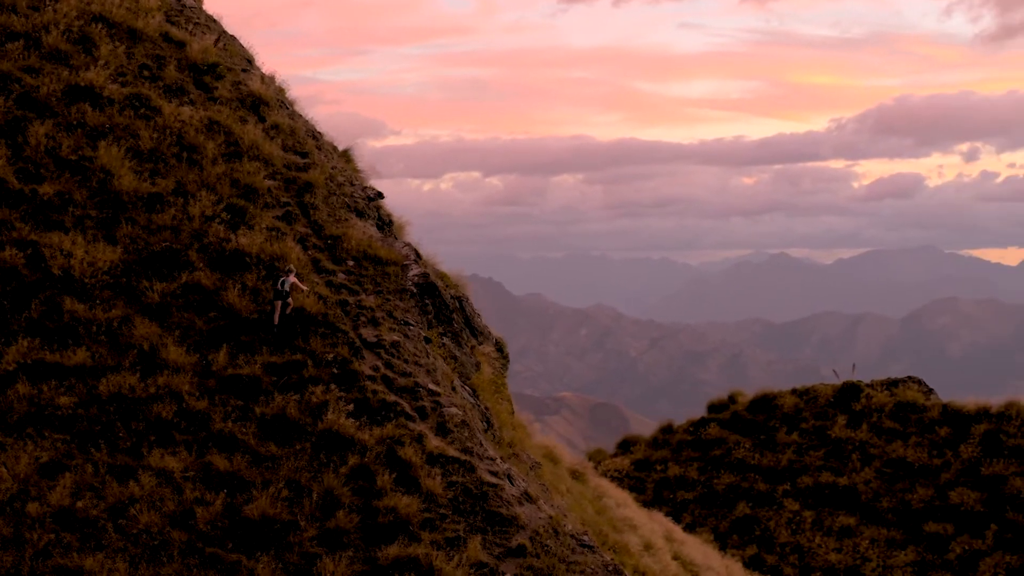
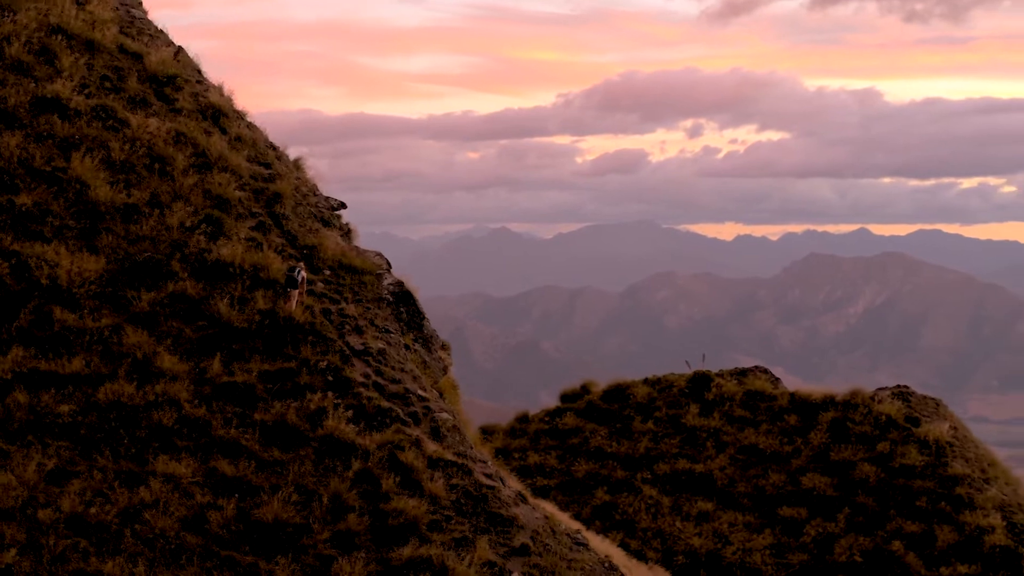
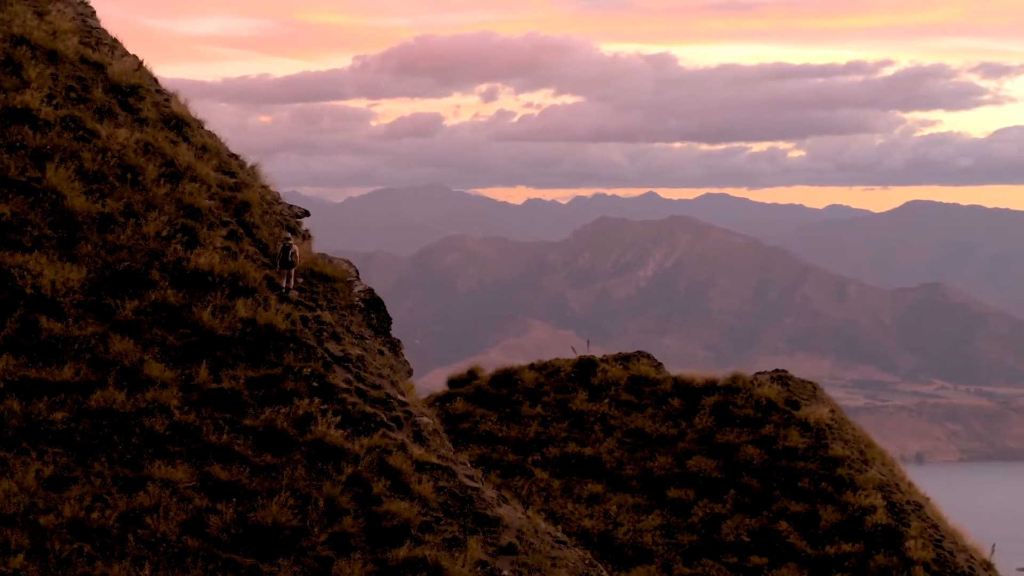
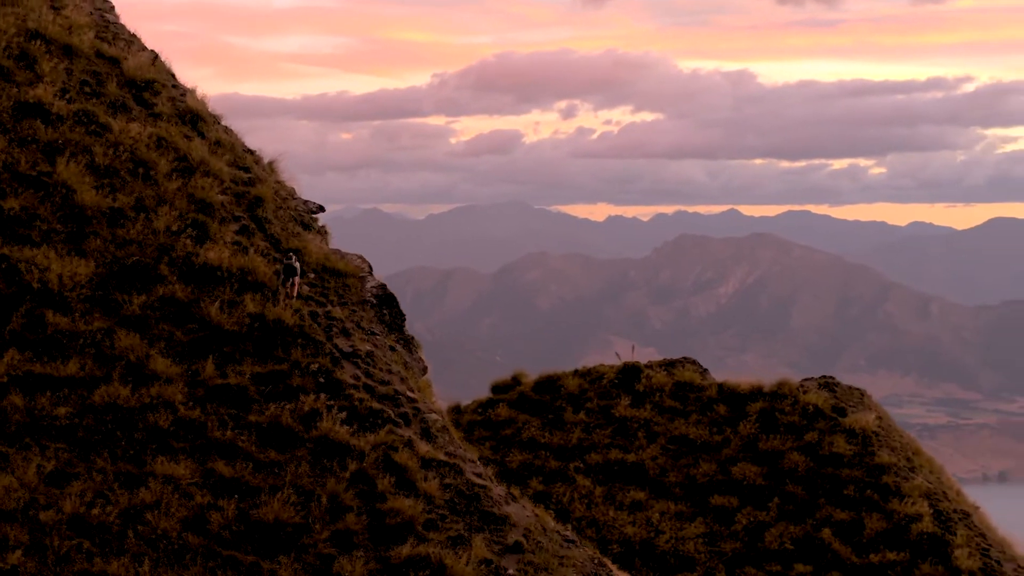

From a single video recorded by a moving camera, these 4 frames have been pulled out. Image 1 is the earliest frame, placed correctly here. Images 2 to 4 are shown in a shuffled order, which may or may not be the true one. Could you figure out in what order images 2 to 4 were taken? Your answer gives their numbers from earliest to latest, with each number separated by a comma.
2, 4, 3
